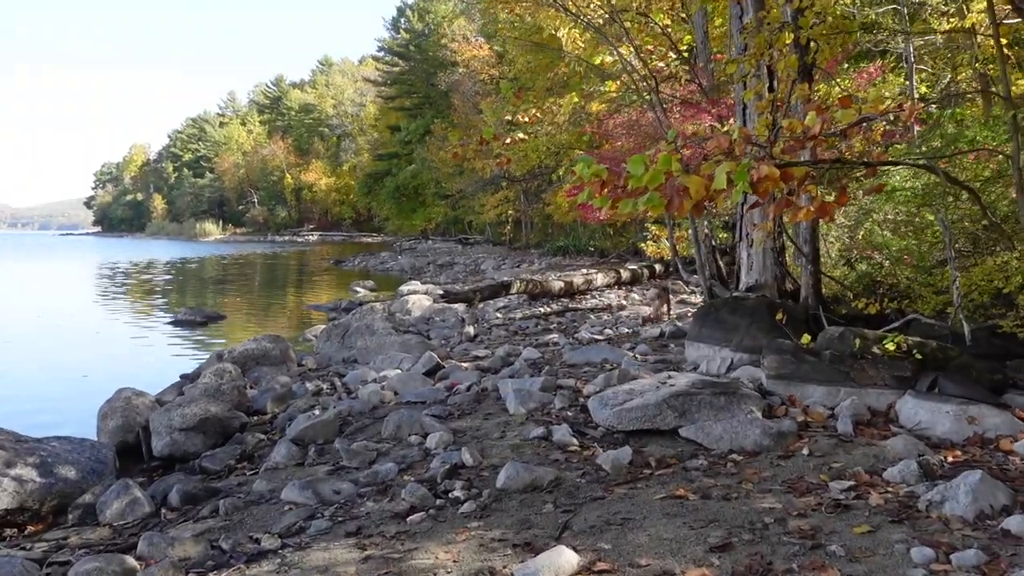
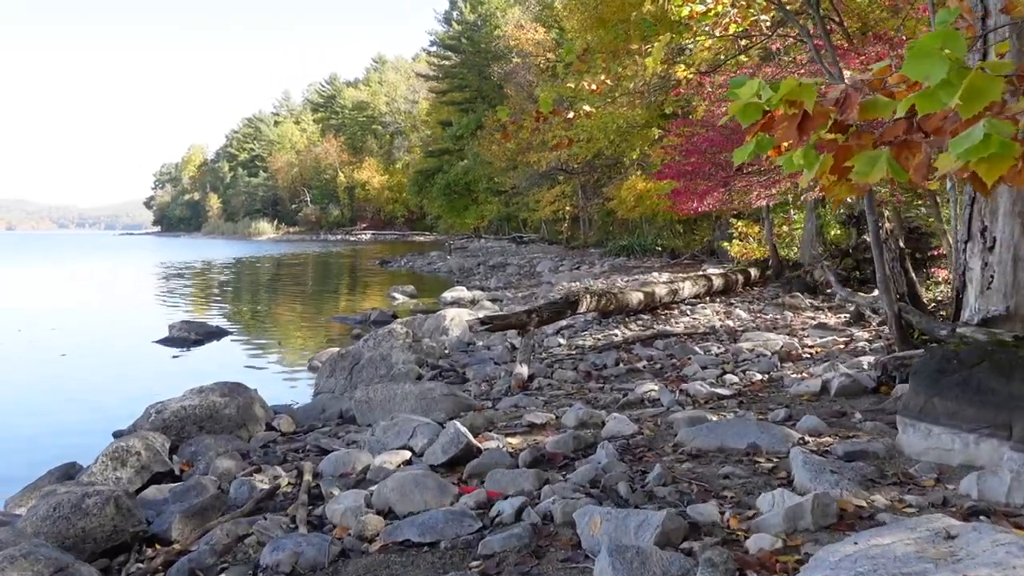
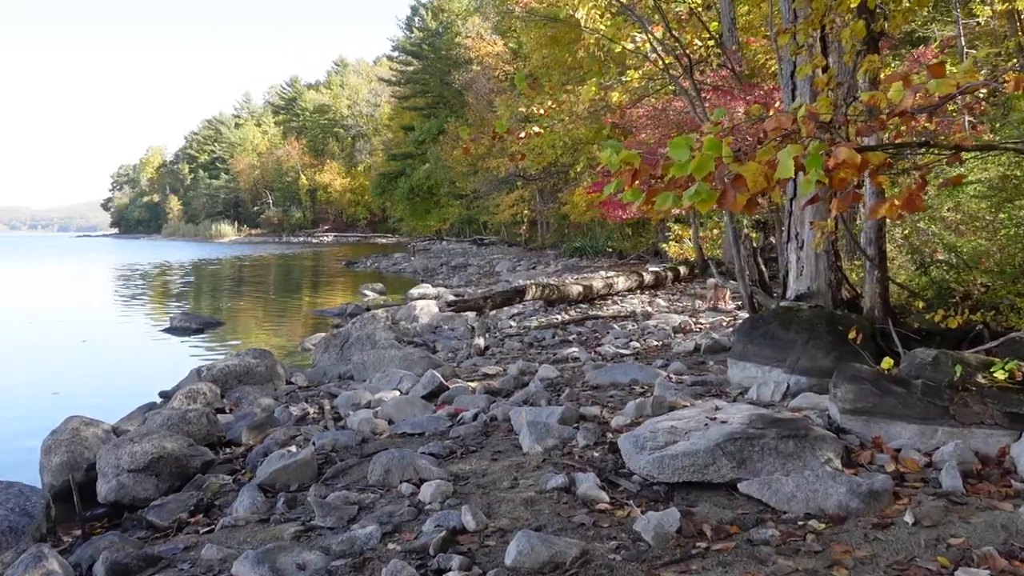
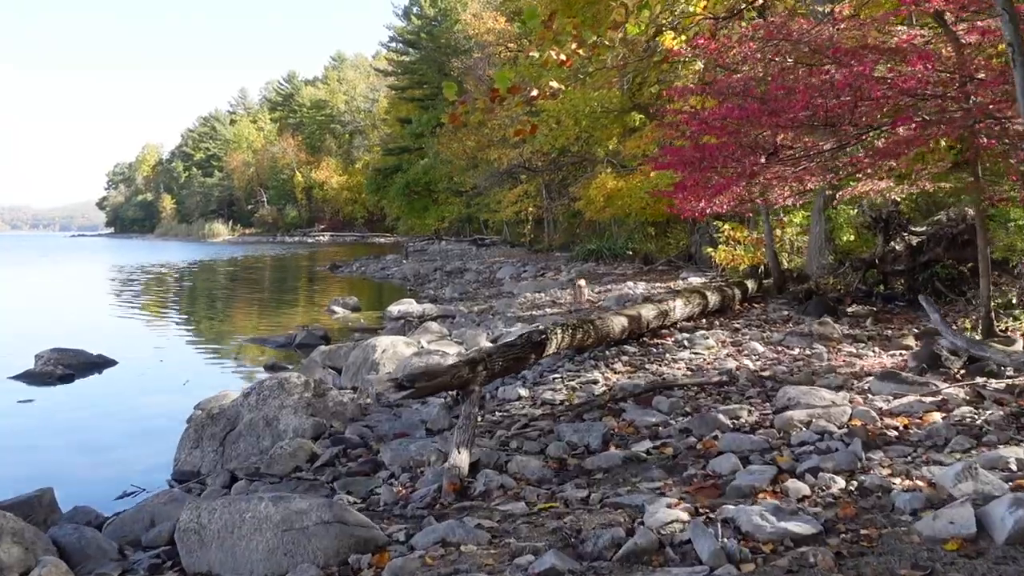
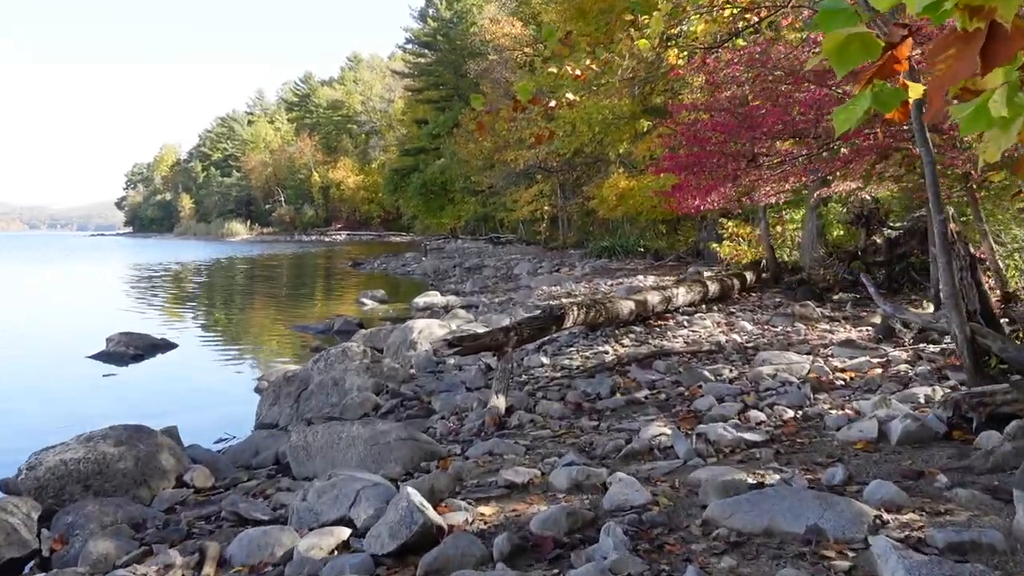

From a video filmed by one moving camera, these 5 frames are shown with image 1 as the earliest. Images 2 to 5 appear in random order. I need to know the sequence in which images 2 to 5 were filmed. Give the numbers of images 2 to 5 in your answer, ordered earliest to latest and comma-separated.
3, 2, 5, 4
